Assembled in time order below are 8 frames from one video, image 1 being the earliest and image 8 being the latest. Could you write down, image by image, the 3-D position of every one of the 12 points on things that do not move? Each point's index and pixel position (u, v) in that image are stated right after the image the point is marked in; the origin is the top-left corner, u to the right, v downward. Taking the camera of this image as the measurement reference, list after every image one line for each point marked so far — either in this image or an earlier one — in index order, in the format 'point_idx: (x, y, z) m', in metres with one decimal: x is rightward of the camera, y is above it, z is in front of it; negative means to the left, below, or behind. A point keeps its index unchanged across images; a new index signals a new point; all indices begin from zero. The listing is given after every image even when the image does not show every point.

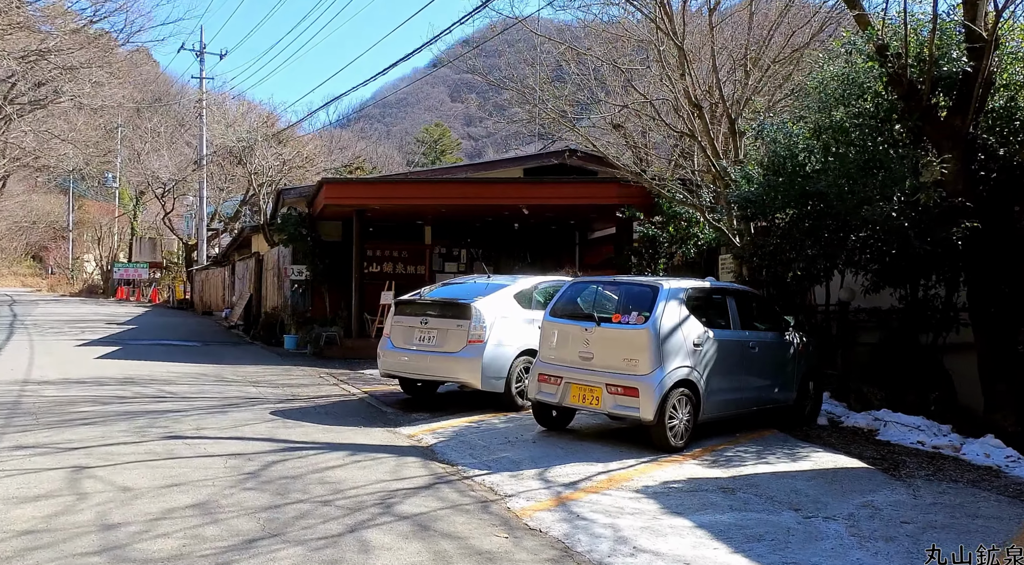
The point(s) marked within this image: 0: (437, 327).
0: (-0.7, -0.4, +9.4) m
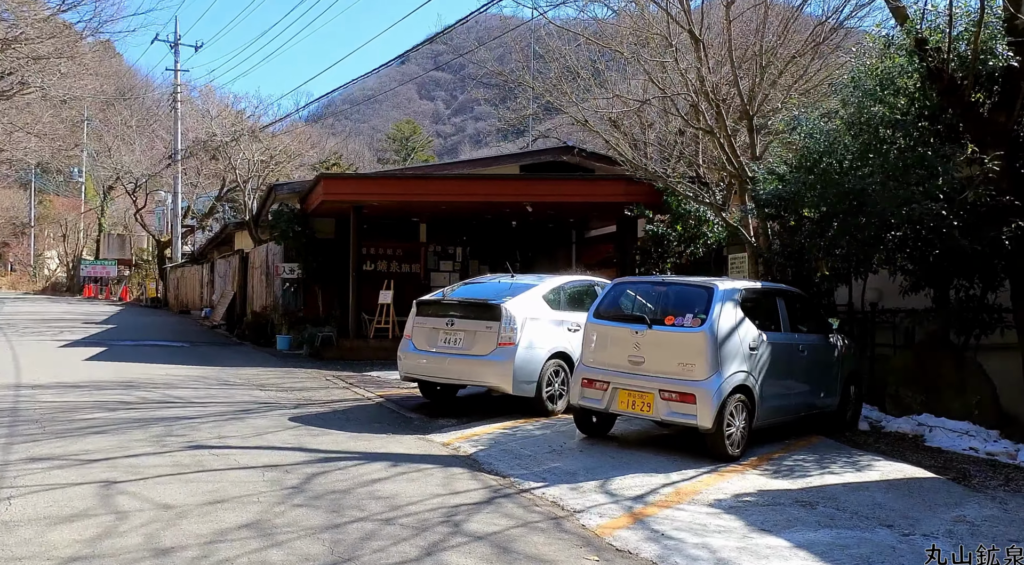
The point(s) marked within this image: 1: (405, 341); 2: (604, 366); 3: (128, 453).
0: (-0.5, -0.4, +9.0) m
1: (-1.1, -0.6, +9.6) m
2: (+0.7, -0.6, +7.2) m
3: (-2.8, -1.3, +6.9) m
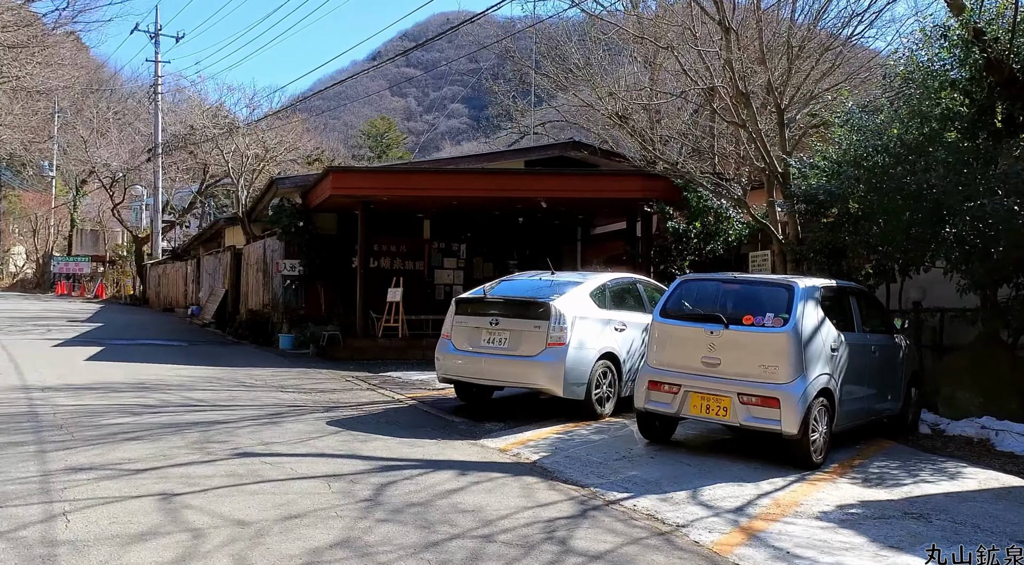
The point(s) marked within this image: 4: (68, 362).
0: (0.0, -0.4, +8.6) m
1: (-0.7, -0.6, +9.2) m
2: (+1.2, -0.6, +6.9) m
3: (-2.3, -1.2, +6.4) m
4: (-6.2, -1.1, +13.1) m
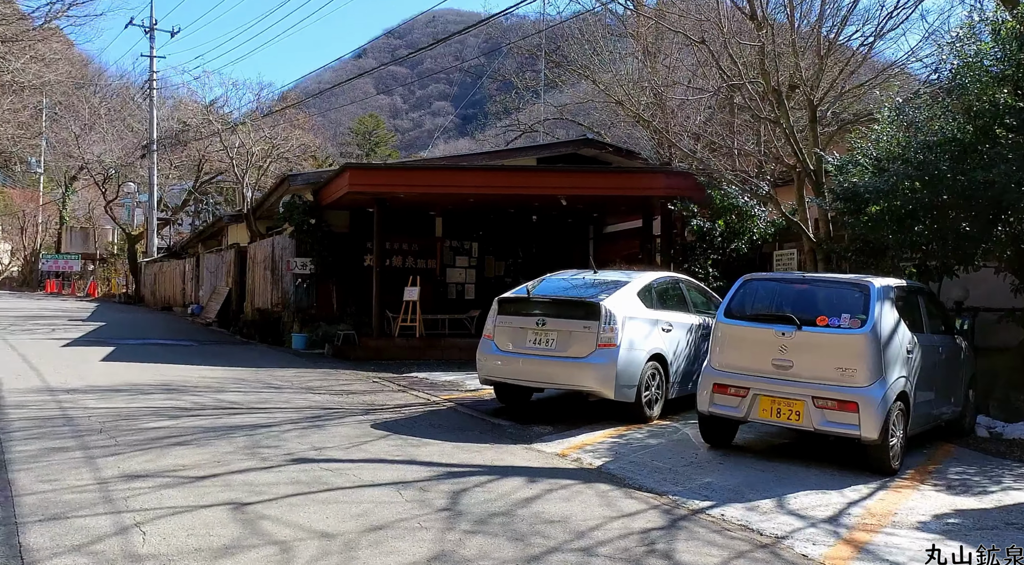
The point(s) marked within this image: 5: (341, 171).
0: (+0.4, -0.4, +8.4) m
1: (-0.3, -0.6, +8.9) m
2: (+1.6, -0.6, +6.7) m
3: (-1.8, -1.2, +6.2) m
4: (-5.9, -1.1, +12.8) m
5: (-2.8, +1.9, +15.5) m
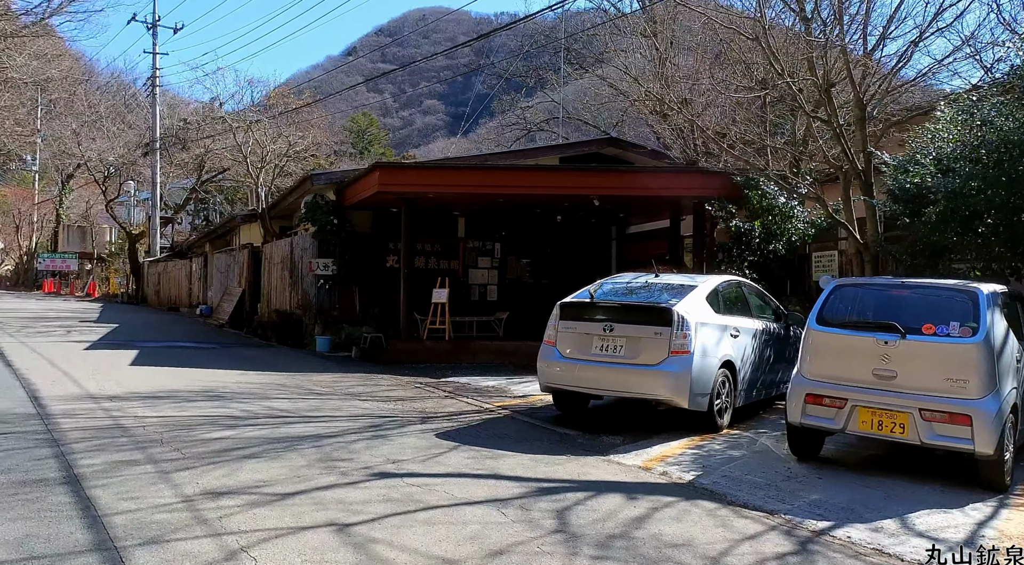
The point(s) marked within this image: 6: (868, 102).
0: (+1.0, -0.5, +8.1) m
1: (+0.3, -0.6, +8.7) m
2: (+2.2, -0.7, +6.4) m
3: (-1.2, -1.3, +5.9) m
4: (-5.3, -1.1, +12.5) m
5: (-2.3, +1.8, +15.2) m
6: (+4.6, +2.4, +11.9) m
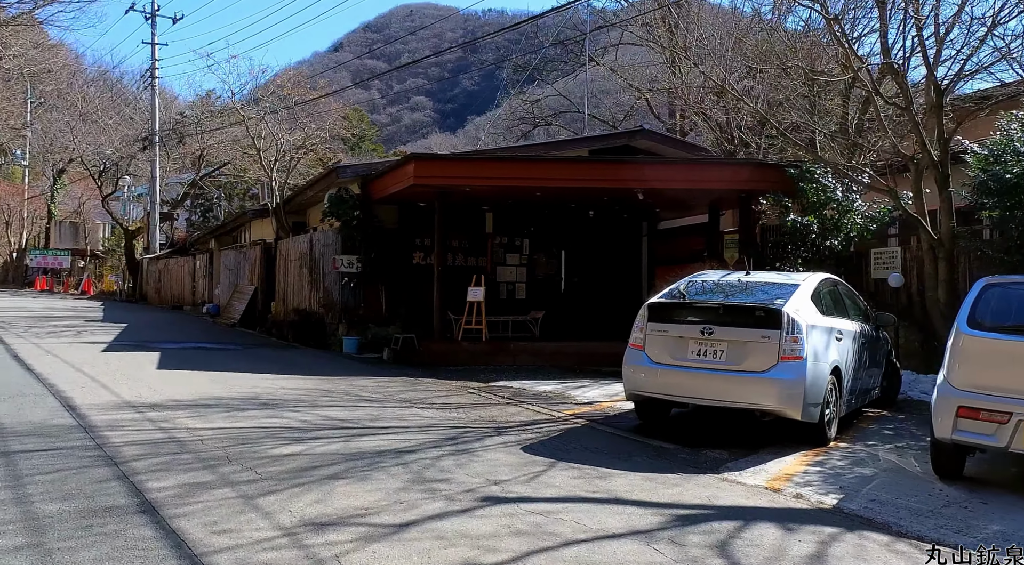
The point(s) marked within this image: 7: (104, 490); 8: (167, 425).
0: (+1.7, -0.5, +7.4) m
1: (+1.0, -0.6, +8.0) m
2: (+3.0, -0.7, +5.8) m
3: (-0.5, -1.3, +5.2) m
4: (-4.6, -1.1, +11.7) m
5: (-1.7, +1.9, +14.5) m
6: (+5.2, +2.4, +11.3) m
7: (-2.4, -1.2, +5.5) m
8: (-2.9, -1.2, +7.8) m
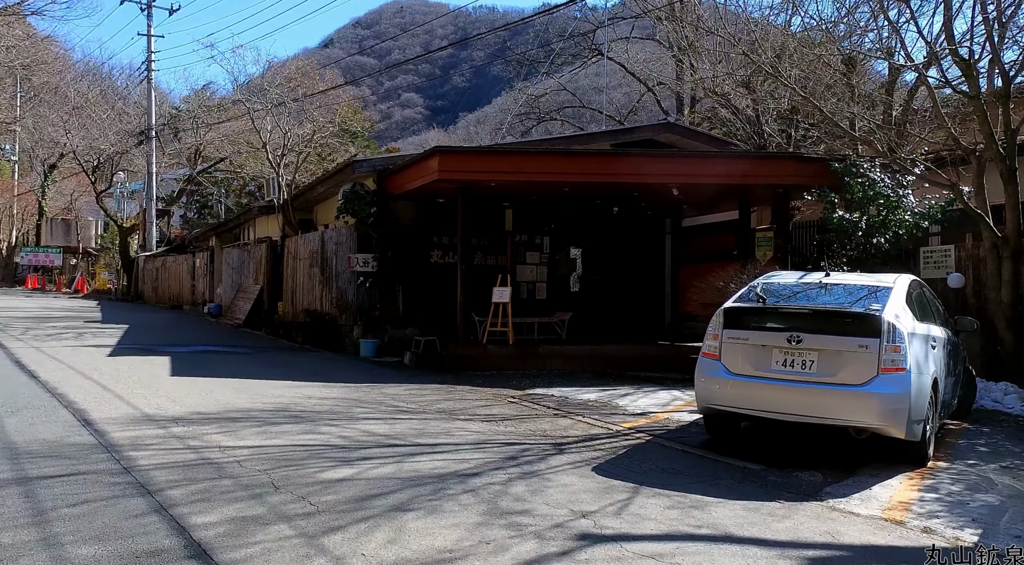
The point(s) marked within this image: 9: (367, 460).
0: (+2.2, -0.5, +6.7) m
1: (+1.5, -0.6, +7.3) m
2: (+3.5, -0.7, +5.1) m
3: (0.0, -1.3, +4.5) m
4: (-4.2, -1.1, +11.0) m
5: (-1.3, +1.9, +13.7) m
6: (+5.7, +2.4, +10.6) m
7: (-1.9, -1.3, +4.8) m
8: (-2.4, -1.2, +7.0) m
9: (-1.0, -1.2, +6.6) m
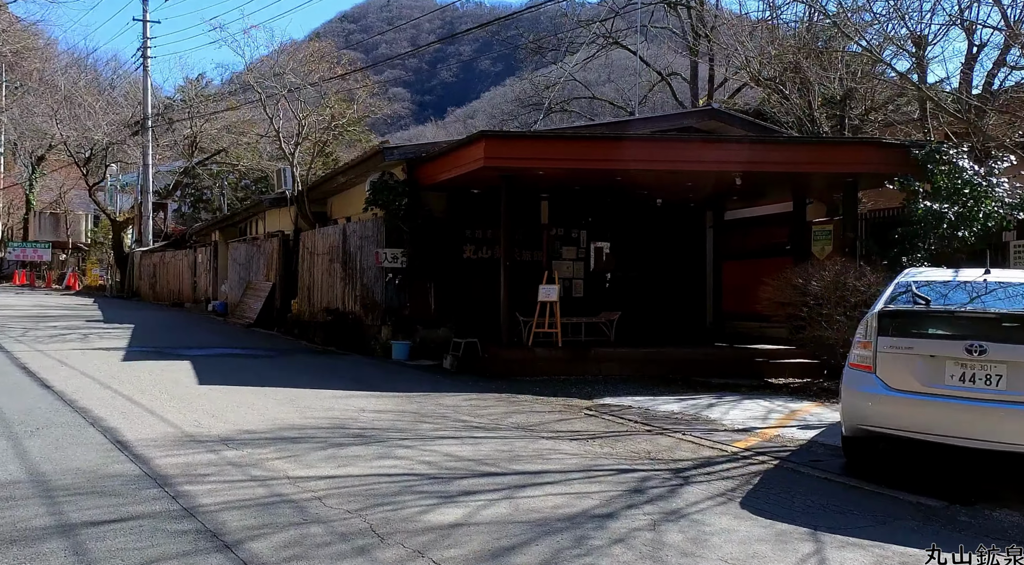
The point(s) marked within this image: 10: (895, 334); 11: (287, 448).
0: (+3.0, -0.5, +5.7) m
1: (+2.3, -0.6, +6.2) m
2: (+4.3, -0.7, +4.0) m
3: (+0.8, -1.3, +3.4) m
4: (-3.5, -1.1, +9.8) m
5: (-0.6, +1.9, +12.6) m
6: (+6.4, +2.4, +9.6) m
7: (-1.1, -1.3, +3.7) m
8: (-1.6, -1.2, +5.9) m
9: (-0.2, -1.2, +5.5) m
10: (+2.5, -0.3, +6.1) m
11: (-1.6, -1.2, +6.8) m
